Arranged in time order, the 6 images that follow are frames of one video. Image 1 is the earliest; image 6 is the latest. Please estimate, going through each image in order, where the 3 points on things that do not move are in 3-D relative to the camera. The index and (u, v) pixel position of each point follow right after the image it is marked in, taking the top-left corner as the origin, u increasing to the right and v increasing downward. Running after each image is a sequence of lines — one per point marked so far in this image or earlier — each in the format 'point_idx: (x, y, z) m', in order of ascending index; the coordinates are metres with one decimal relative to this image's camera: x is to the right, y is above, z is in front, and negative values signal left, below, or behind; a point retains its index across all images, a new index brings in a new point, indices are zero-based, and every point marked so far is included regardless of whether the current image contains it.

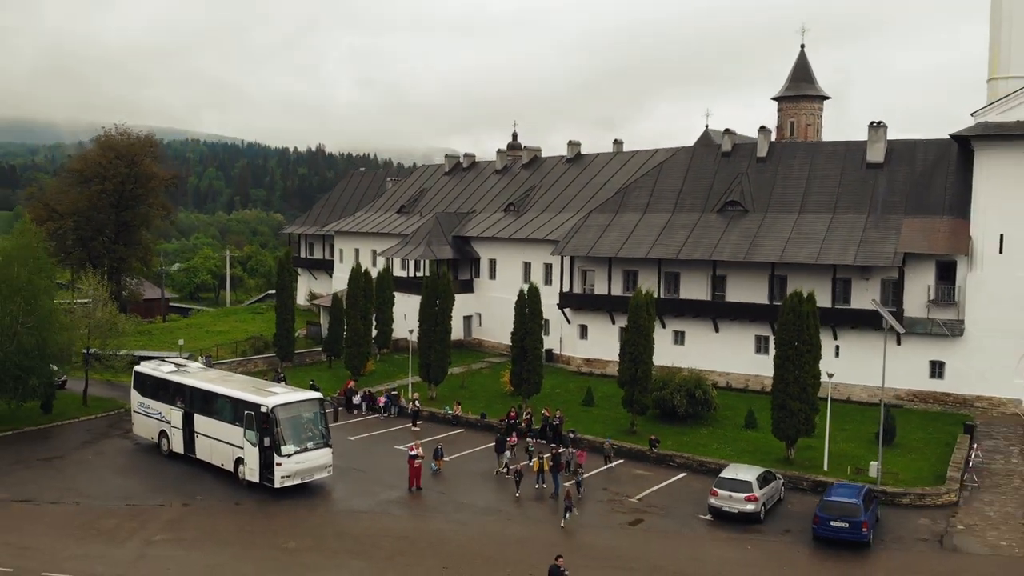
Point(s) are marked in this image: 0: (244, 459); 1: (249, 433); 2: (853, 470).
0: (-6.1, -3.9, +18.8) m
1: (-5.9, -3.3, +18.6) m
2: (+8.1, -4.3, +19.8) m
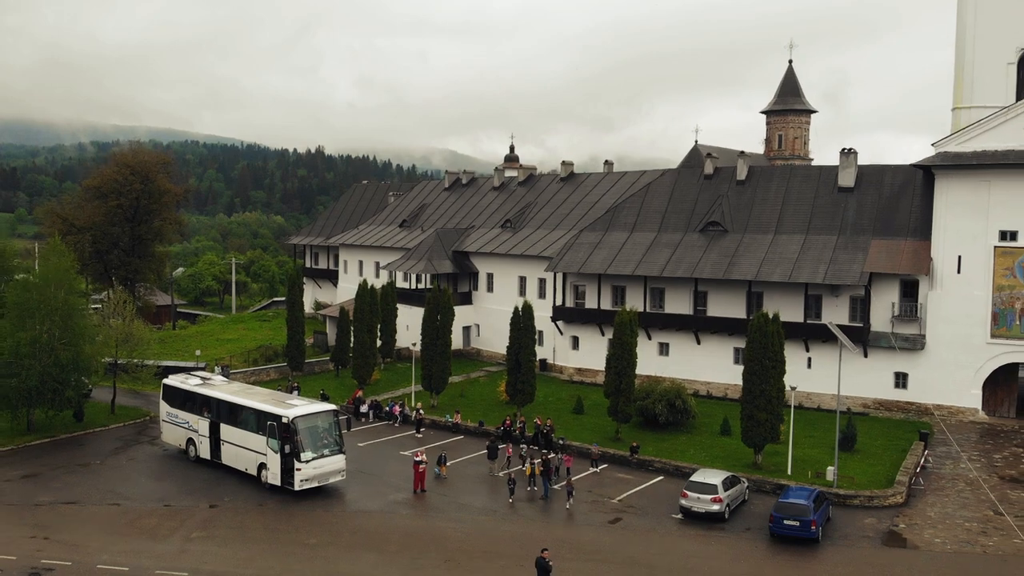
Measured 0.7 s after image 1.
0: (-6.2, -4.5, +21.0) m
1: (-6.1, -3.8, +20.8) m
2: (+8.0, -4.9, +22.0) m
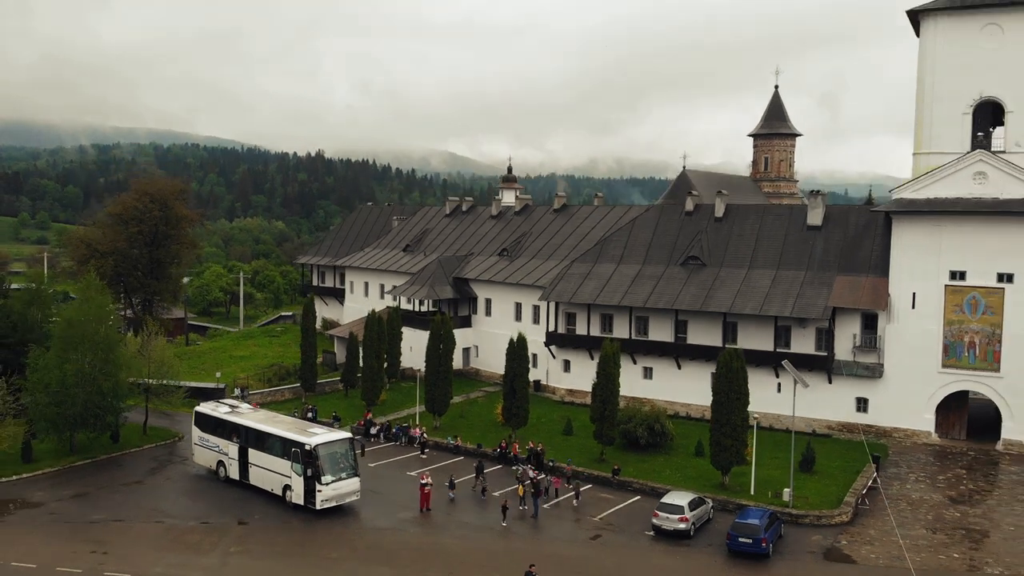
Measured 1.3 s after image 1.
0: (-6.4, -5.7, +23.9) m
1: (-6.2, -5.1, +23.7) m
2: (+7.8, -6.2, +24.9) m
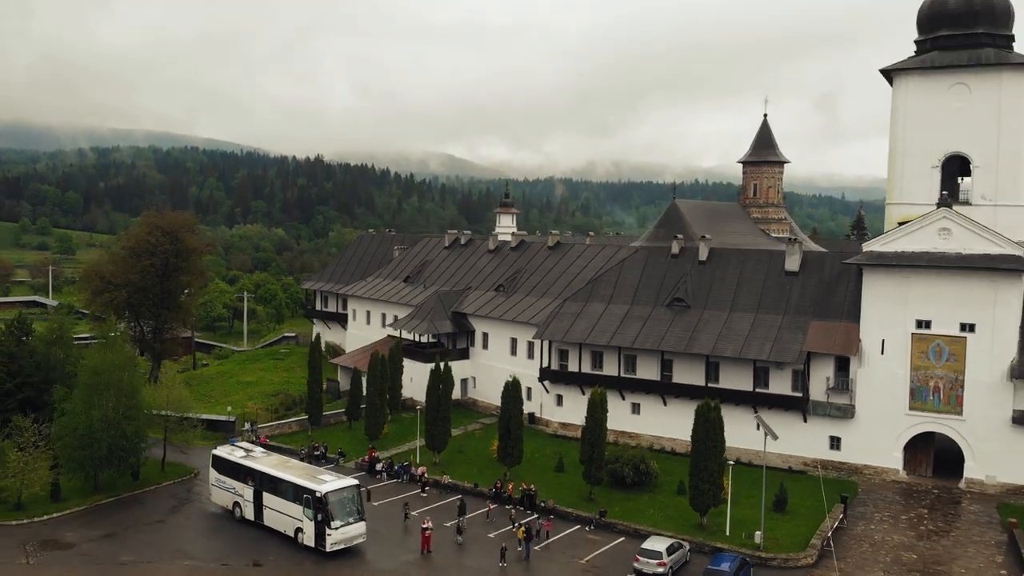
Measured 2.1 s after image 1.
0: (-6.5, -7.5, +26.0) m
1: (-6.4, -6.9, +25.8) m
2: (+7.6, -8.1, +27.0) m
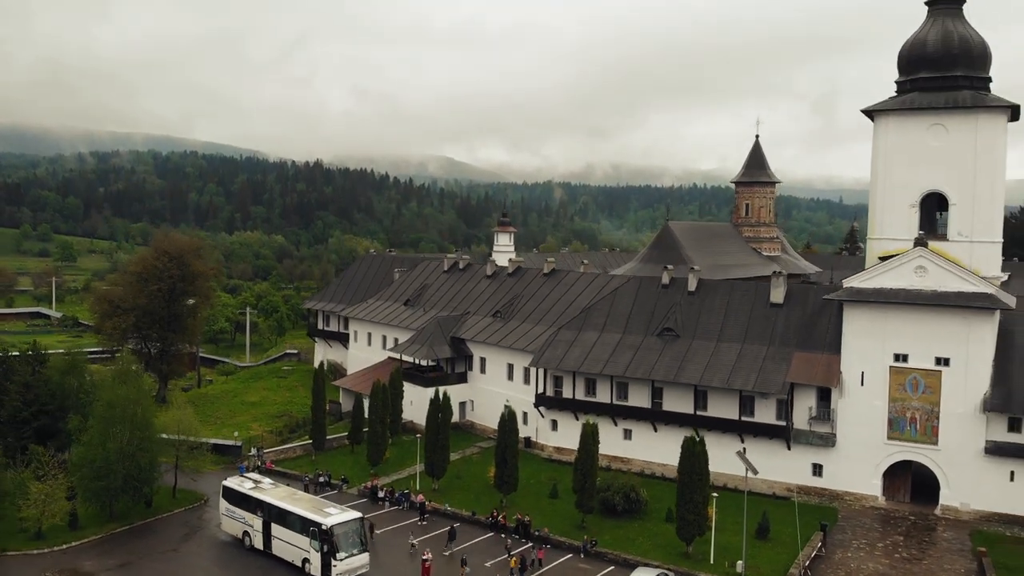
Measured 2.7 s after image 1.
0: (-6.7, -9.0, +27.5) m
1: (-6.6, -8.4, +27.3) m
2: (+7.5, -9.5, +28.5) m
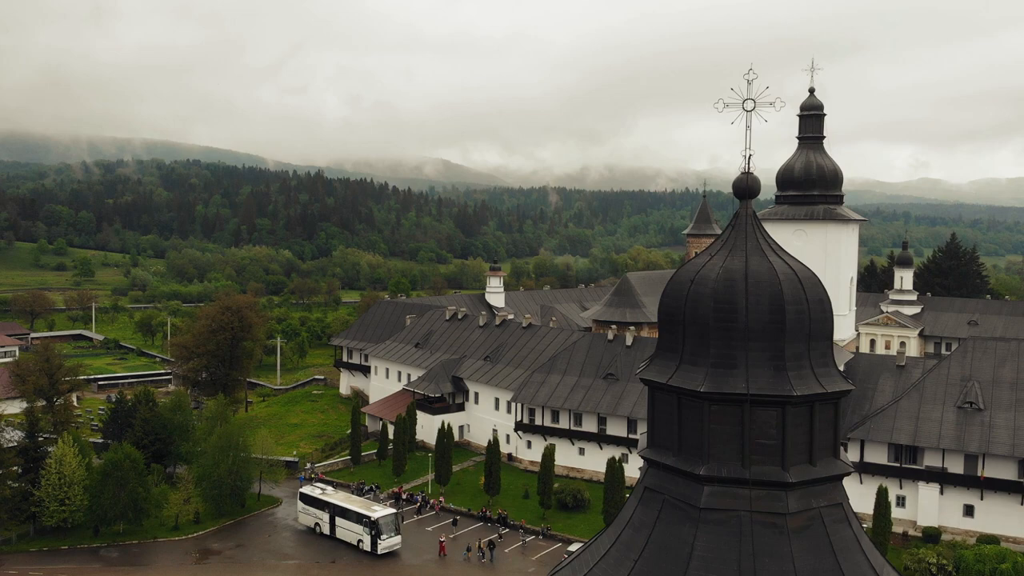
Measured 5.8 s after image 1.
0: (-7.6, -12.9, +42.3) m
1: (-7.5, -12.2, +42.1) m
2: (+6.6, -13.3, +43.4) m
